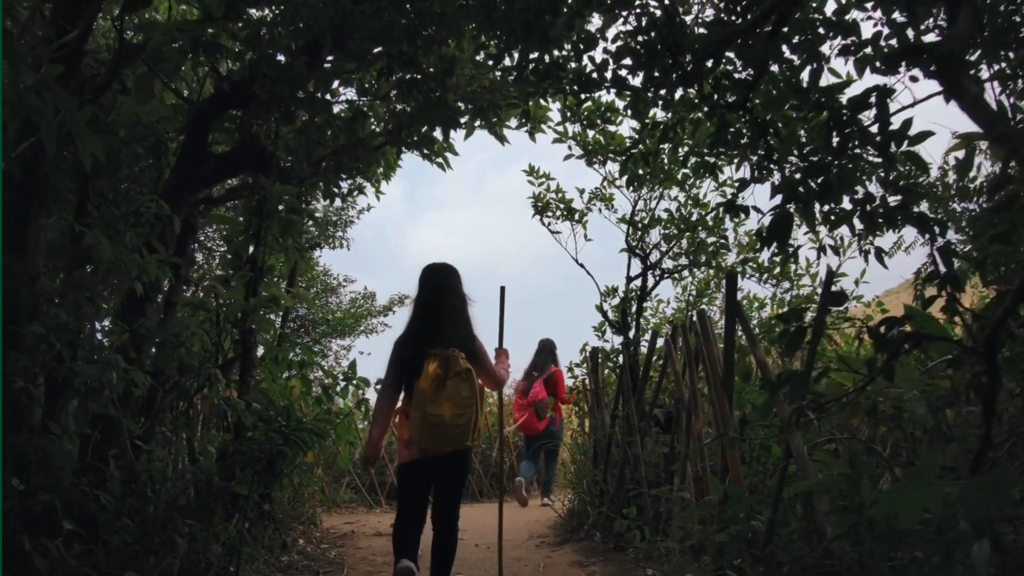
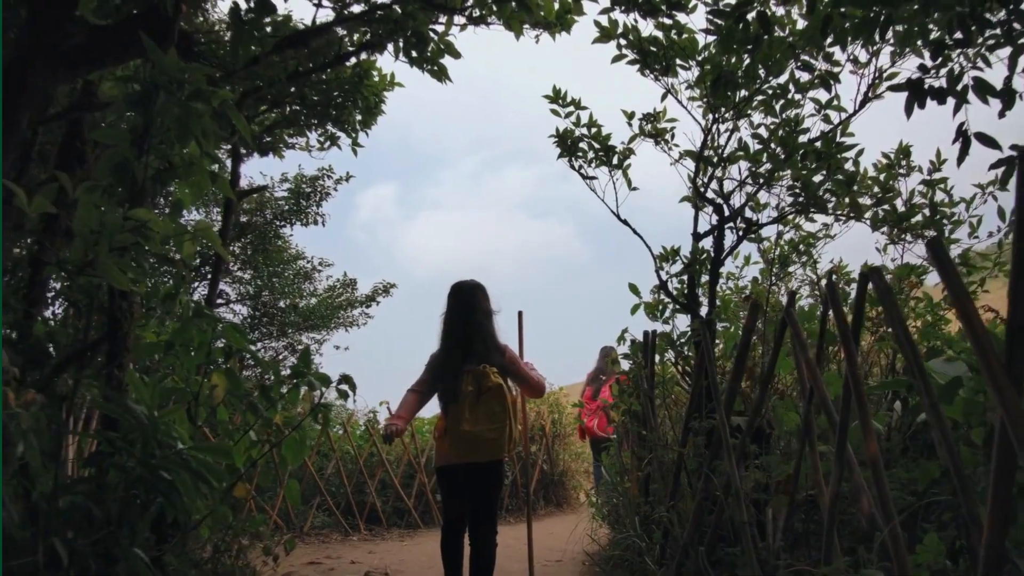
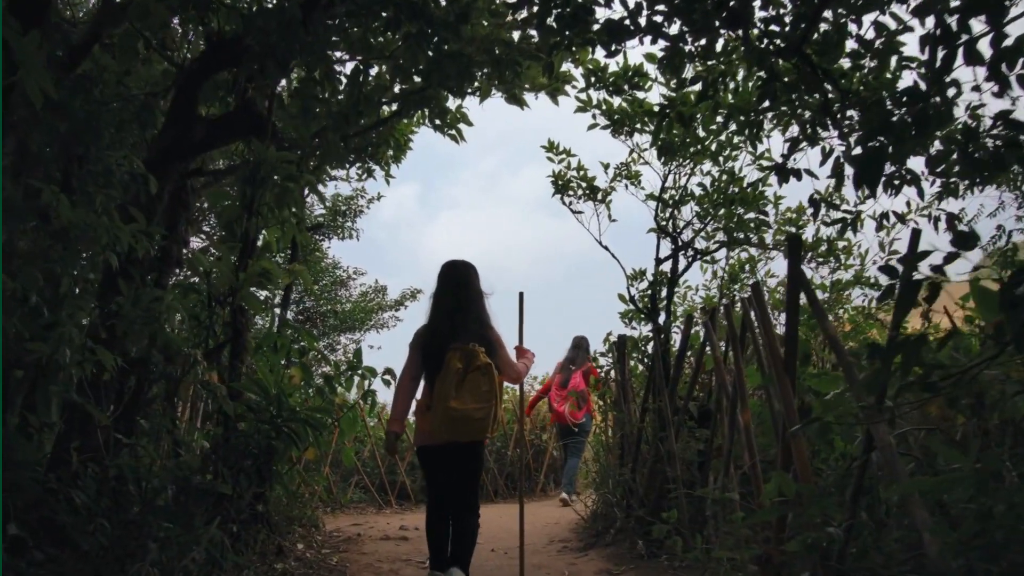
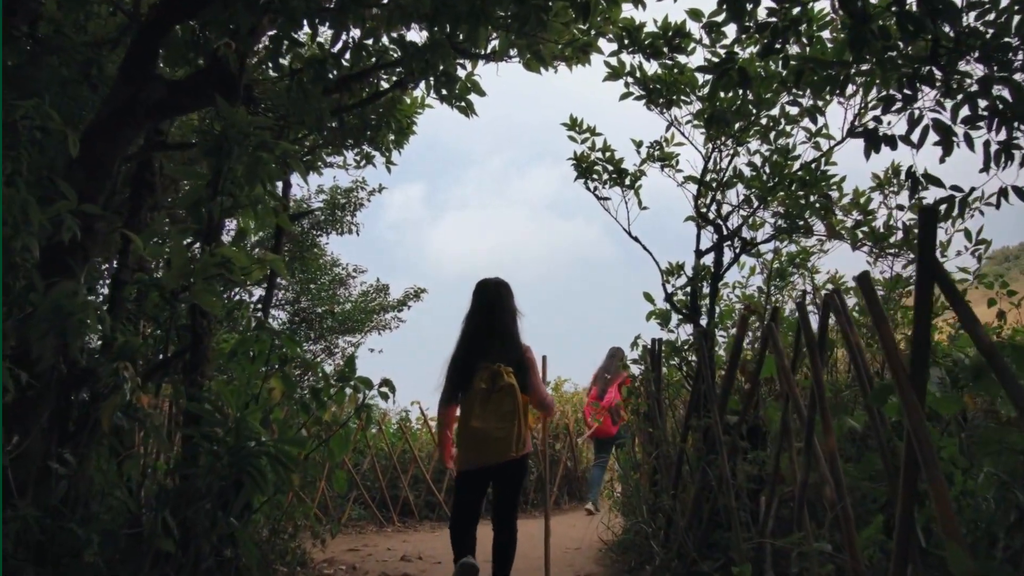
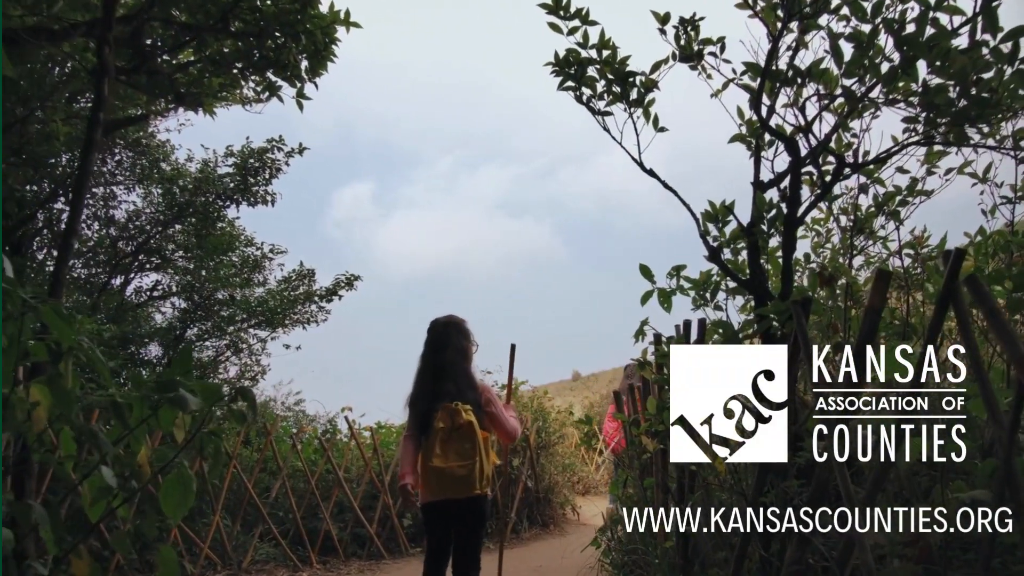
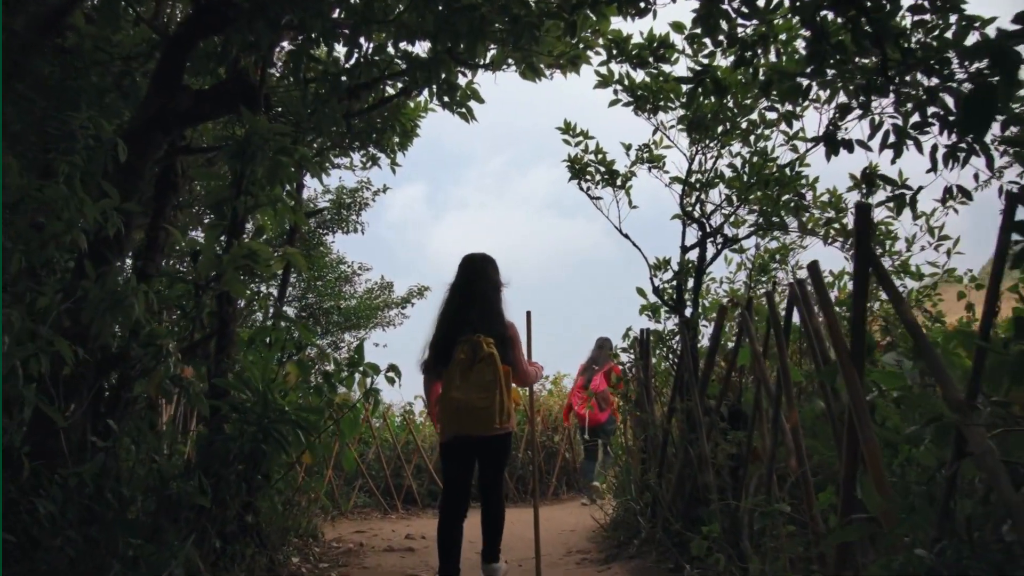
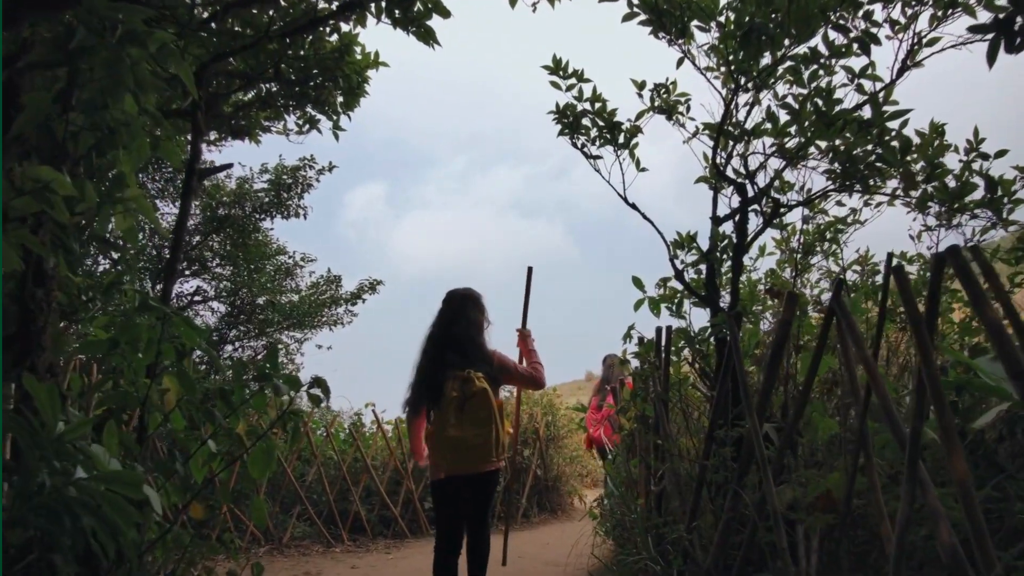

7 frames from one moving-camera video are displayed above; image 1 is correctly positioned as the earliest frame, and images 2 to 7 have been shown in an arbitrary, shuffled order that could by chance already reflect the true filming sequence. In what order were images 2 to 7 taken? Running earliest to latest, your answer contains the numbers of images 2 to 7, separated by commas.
3, 6, 4, 2, 7, 5
